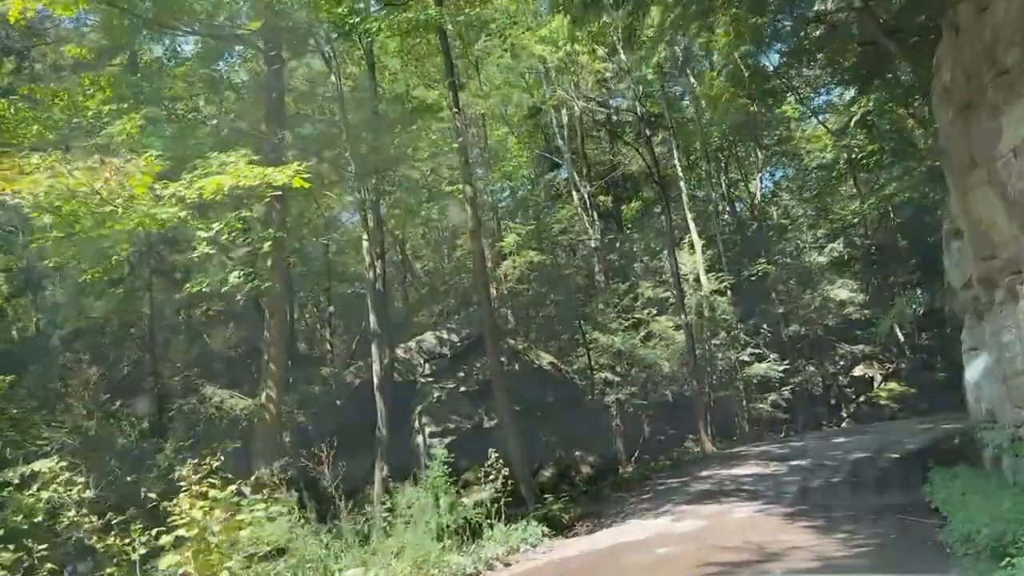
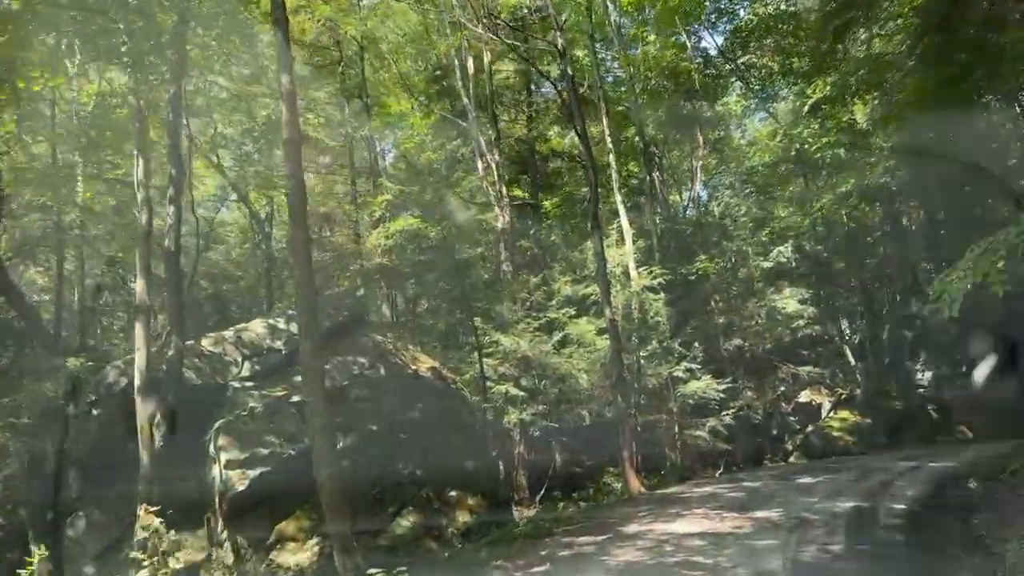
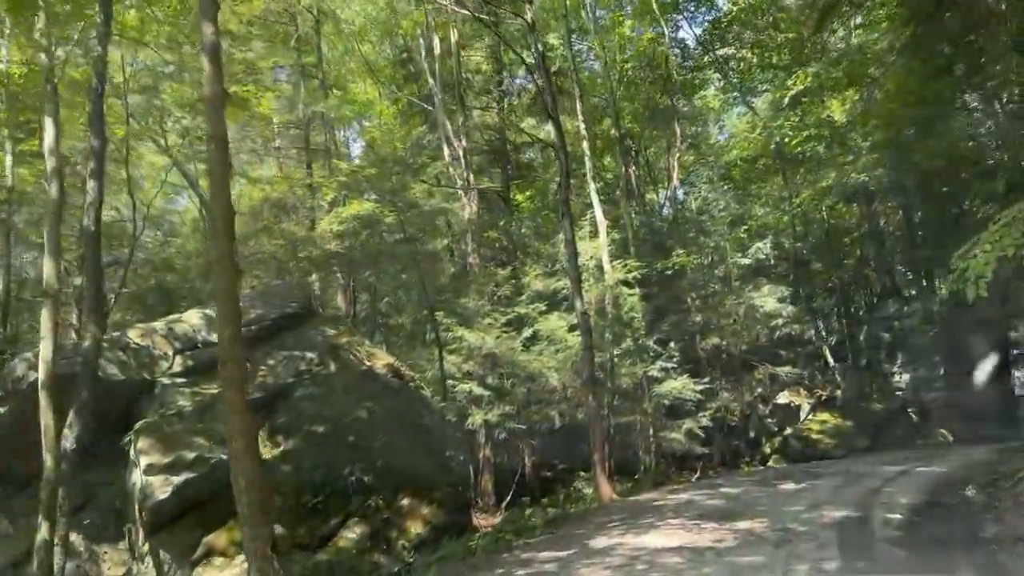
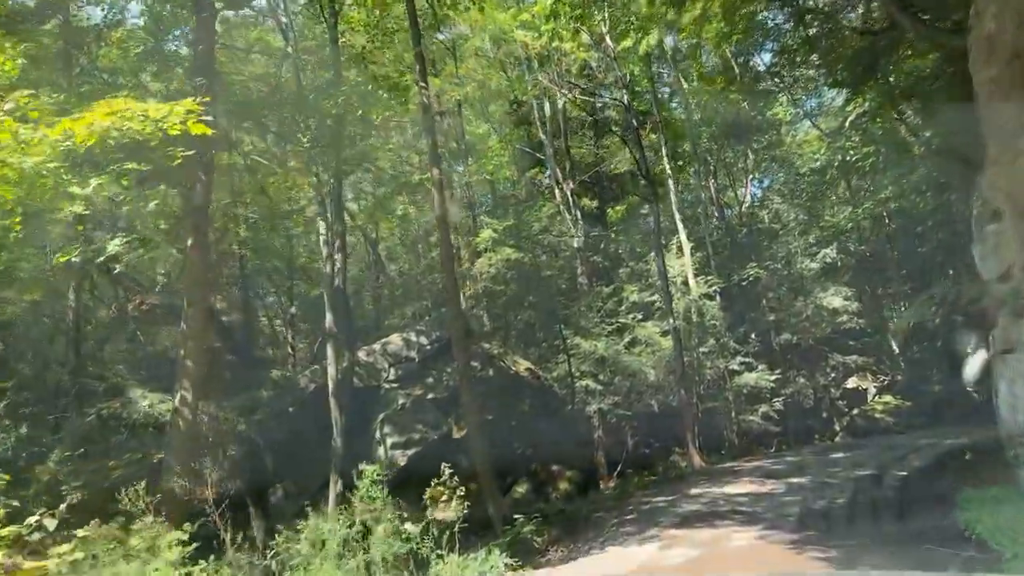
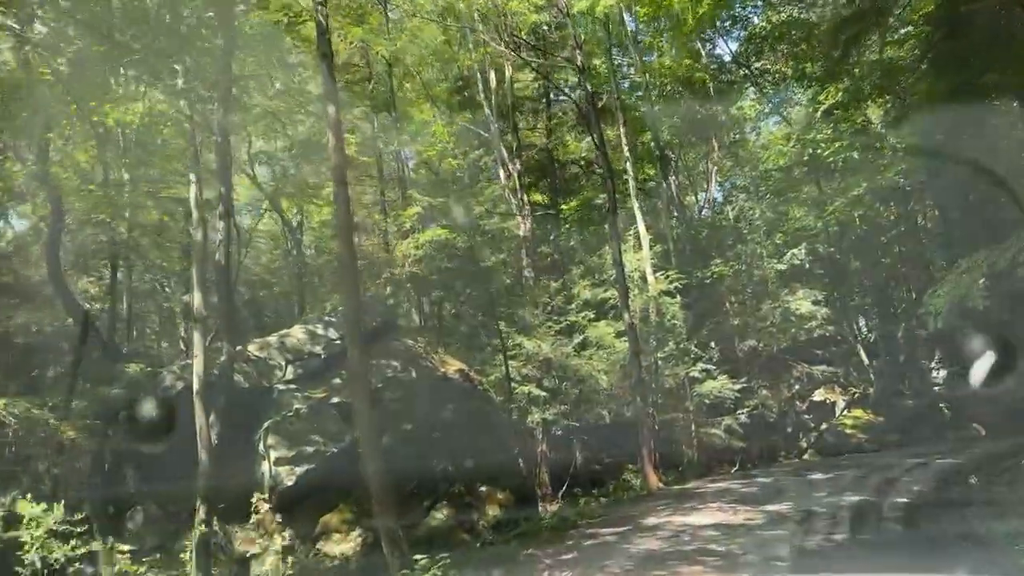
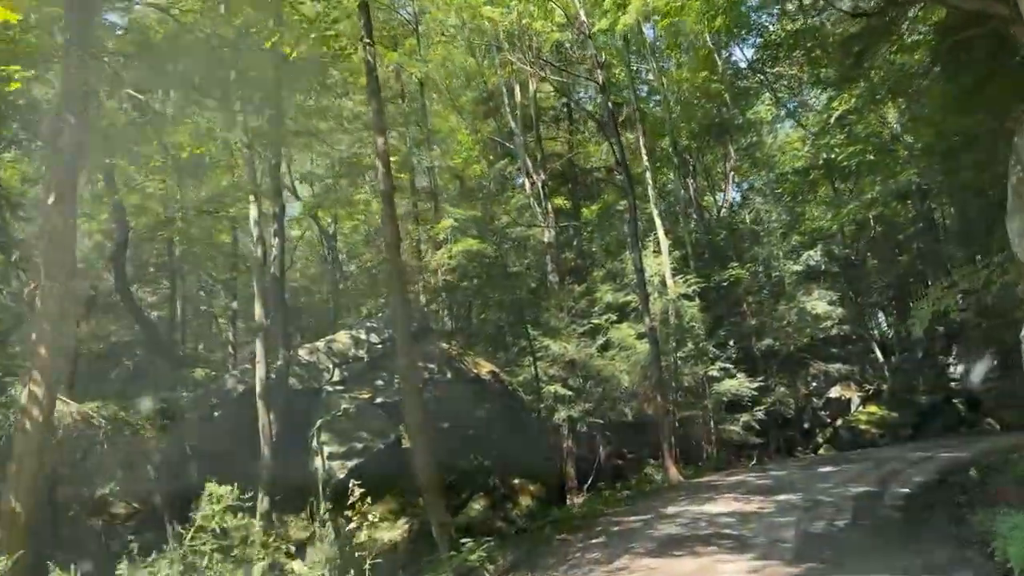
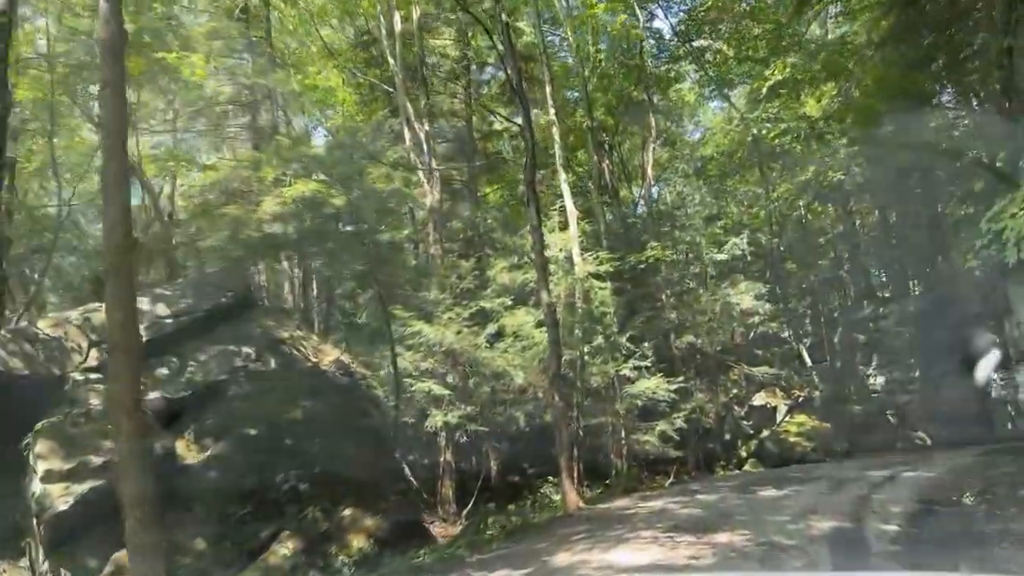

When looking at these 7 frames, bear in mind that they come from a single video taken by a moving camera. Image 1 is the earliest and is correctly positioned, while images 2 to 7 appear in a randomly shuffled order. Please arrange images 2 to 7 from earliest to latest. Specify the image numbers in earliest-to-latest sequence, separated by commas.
4, 6, 5, 2, 3, 7
